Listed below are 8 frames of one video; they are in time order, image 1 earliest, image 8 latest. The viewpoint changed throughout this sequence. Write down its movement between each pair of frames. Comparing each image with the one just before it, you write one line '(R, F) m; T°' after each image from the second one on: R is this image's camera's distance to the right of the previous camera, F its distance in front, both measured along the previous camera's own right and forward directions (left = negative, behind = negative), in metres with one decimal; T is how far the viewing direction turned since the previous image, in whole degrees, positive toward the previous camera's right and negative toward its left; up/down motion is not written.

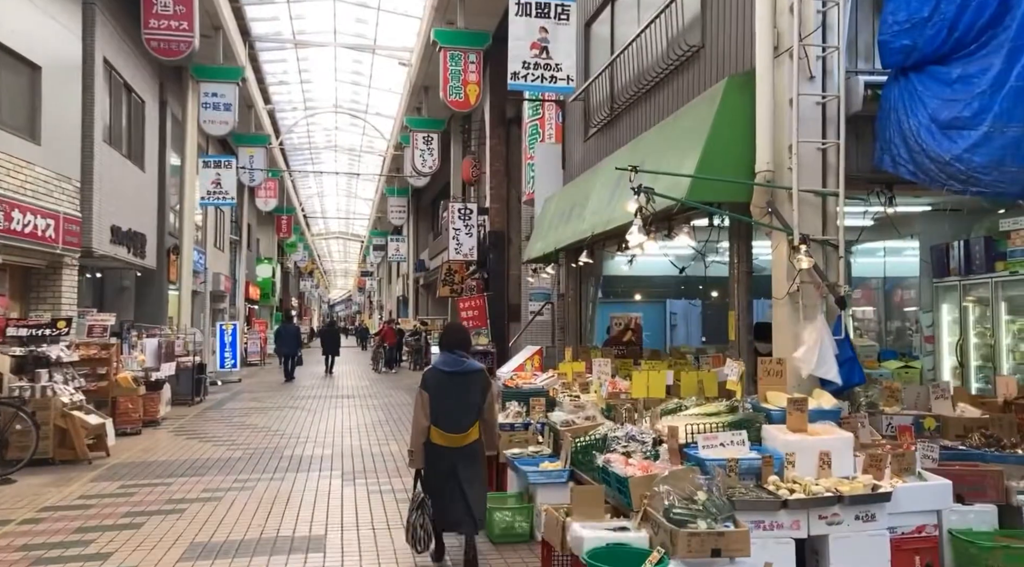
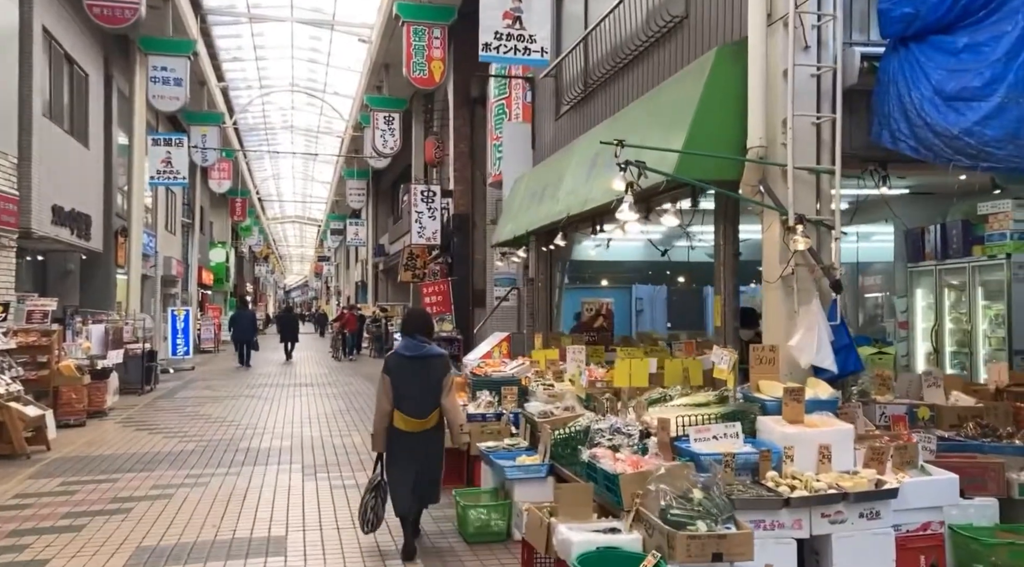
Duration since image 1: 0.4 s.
(-0.1, +0.4) m; +3°
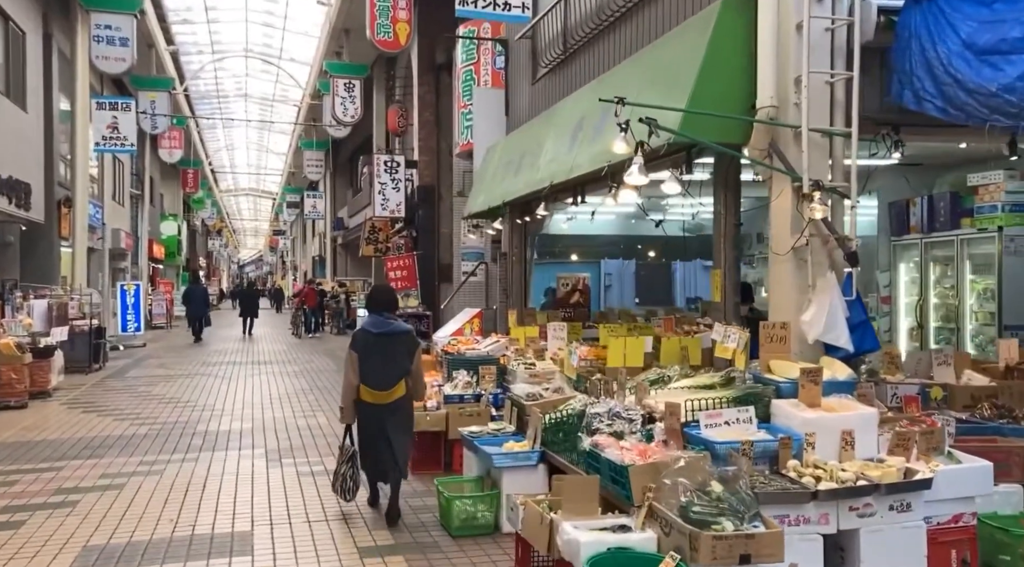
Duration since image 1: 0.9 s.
(-0.2, +0.5) m; +3°
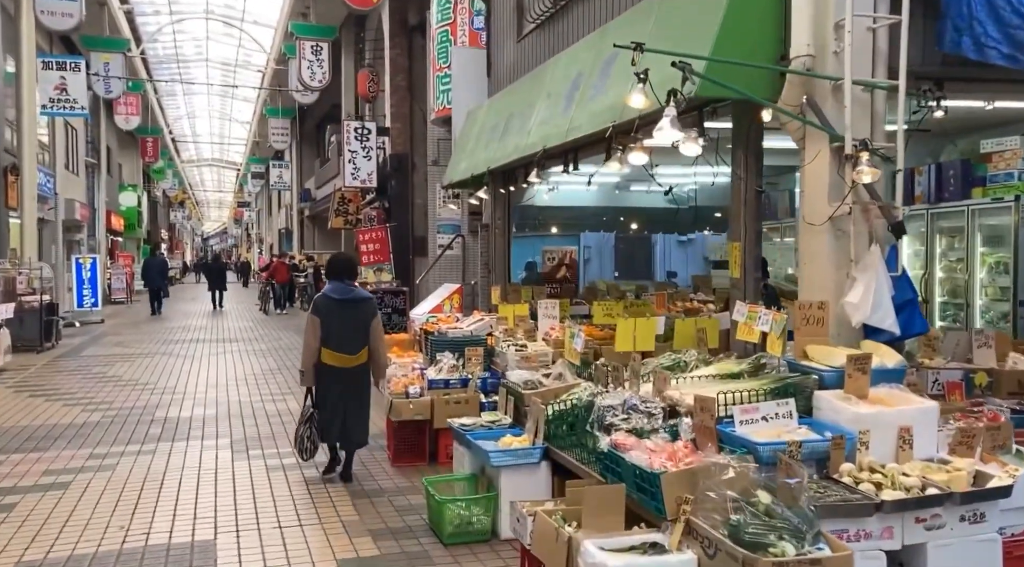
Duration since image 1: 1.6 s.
(-0.2, +0.7) m; +2°
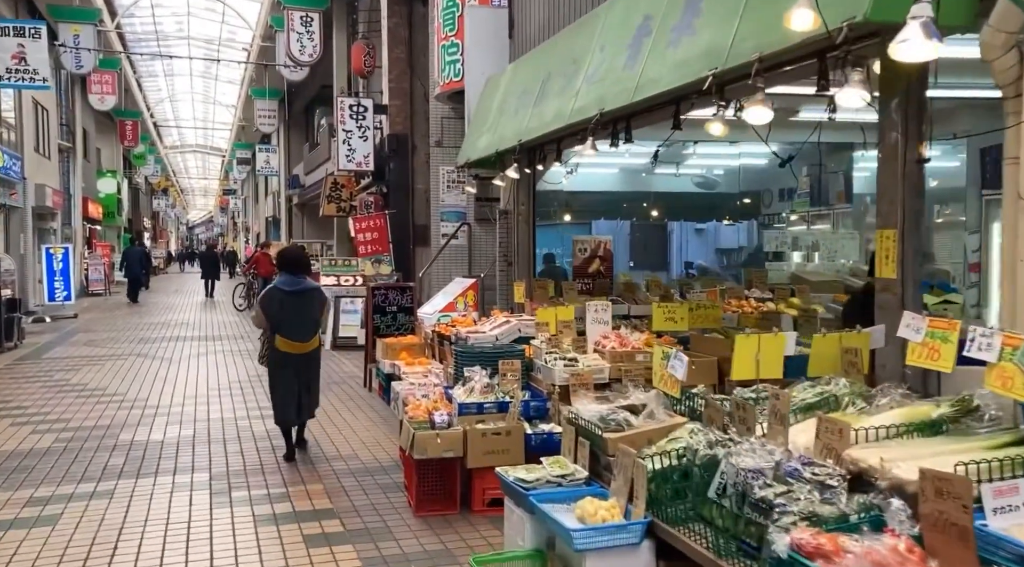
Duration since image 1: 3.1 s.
(-0.4, +1.5) m; +1°
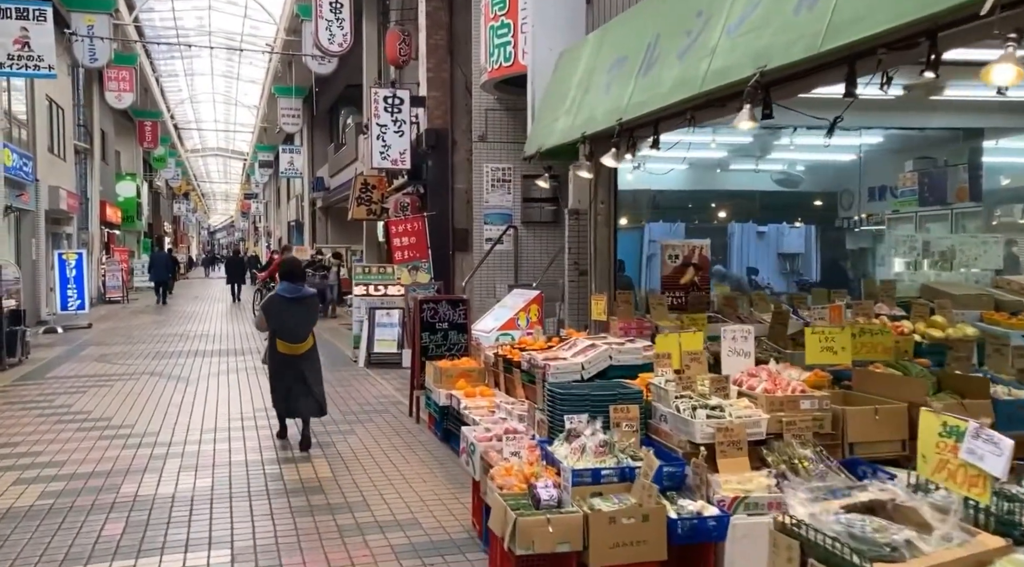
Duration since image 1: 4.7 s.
(-0.5, +1.6) m; -1°
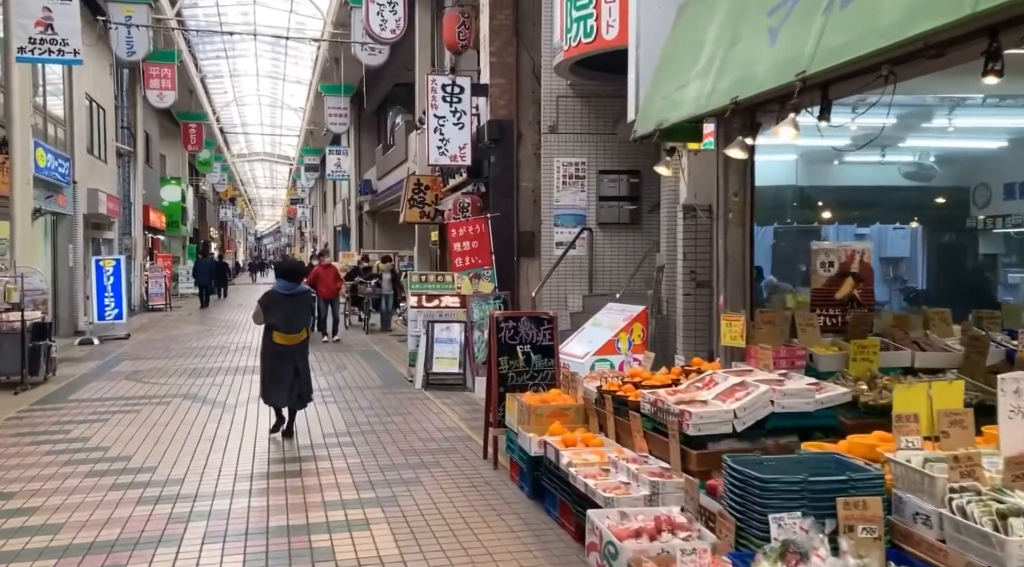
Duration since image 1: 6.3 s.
(-0.4, +1.7) m; -3°
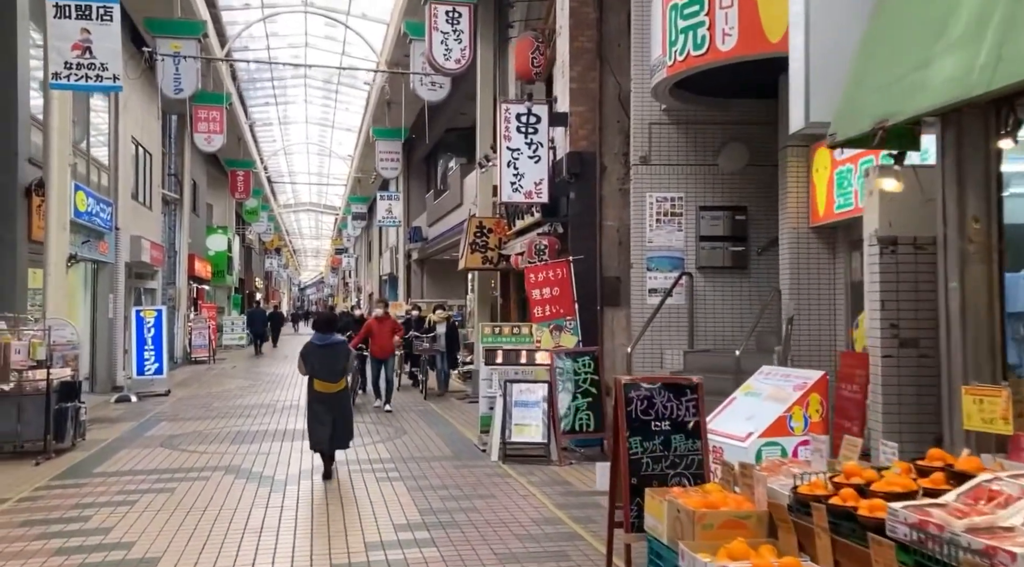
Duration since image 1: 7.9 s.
(-0.6, +1.7) m; -3°
